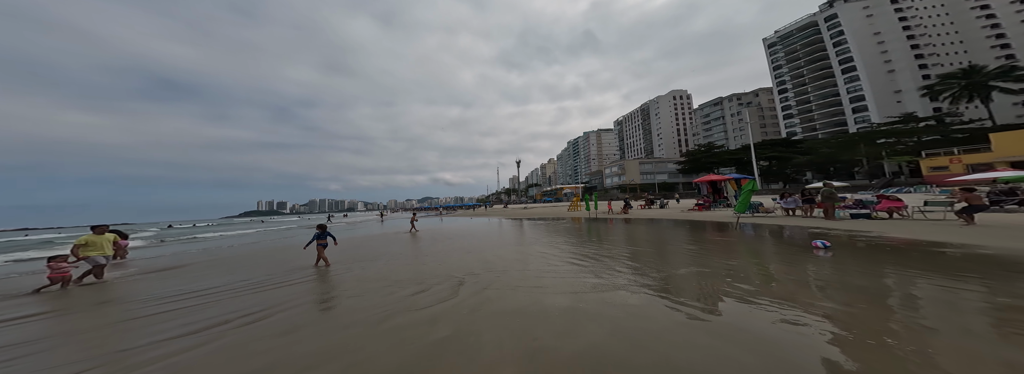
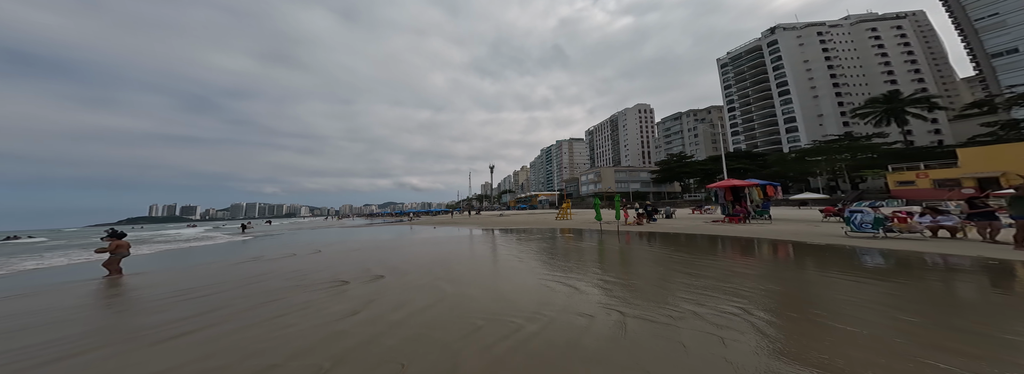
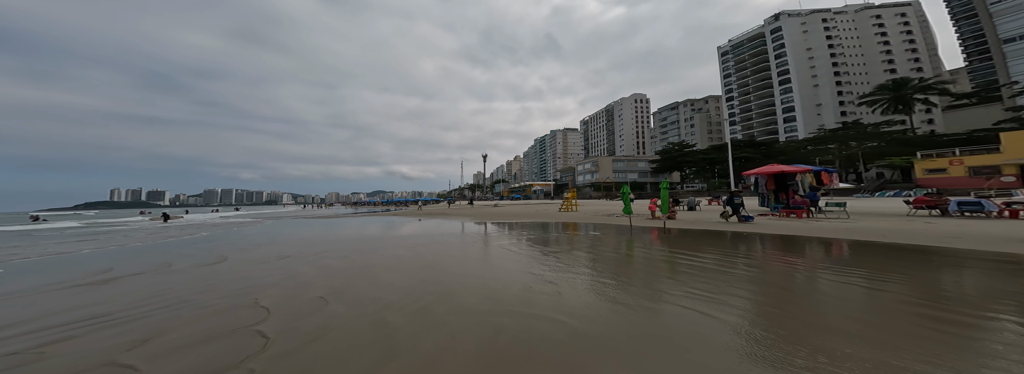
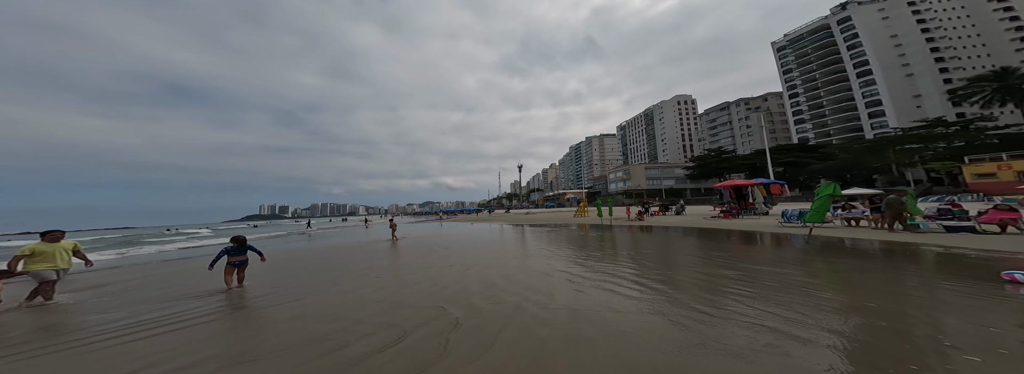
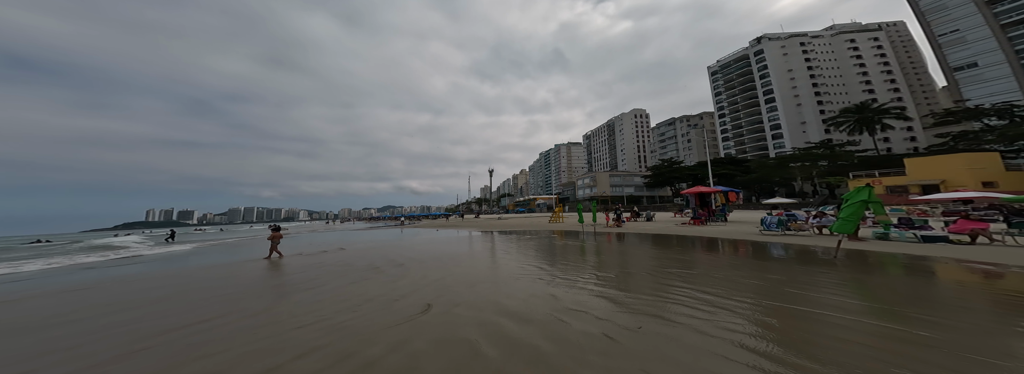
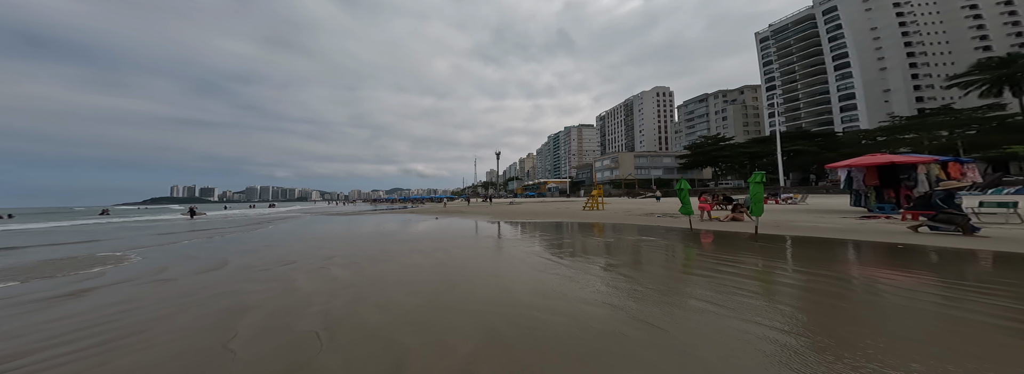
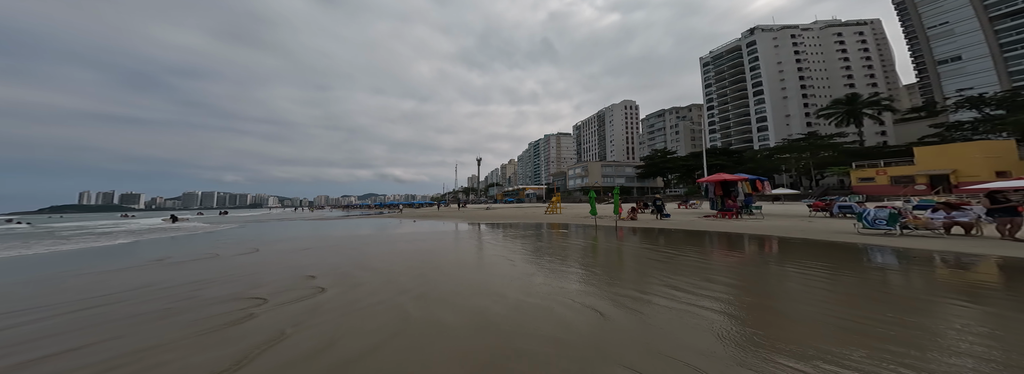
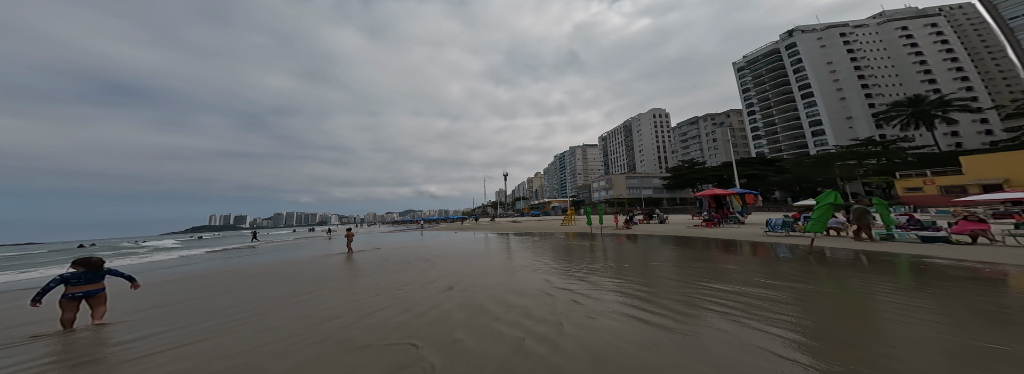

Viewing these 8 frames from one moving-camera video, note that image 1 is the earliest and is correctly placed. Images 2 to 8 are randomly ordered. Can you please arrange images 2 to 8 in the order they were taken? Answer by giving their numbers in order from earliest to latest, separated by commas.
4, 8, 5, 2, 7, 3, 6
